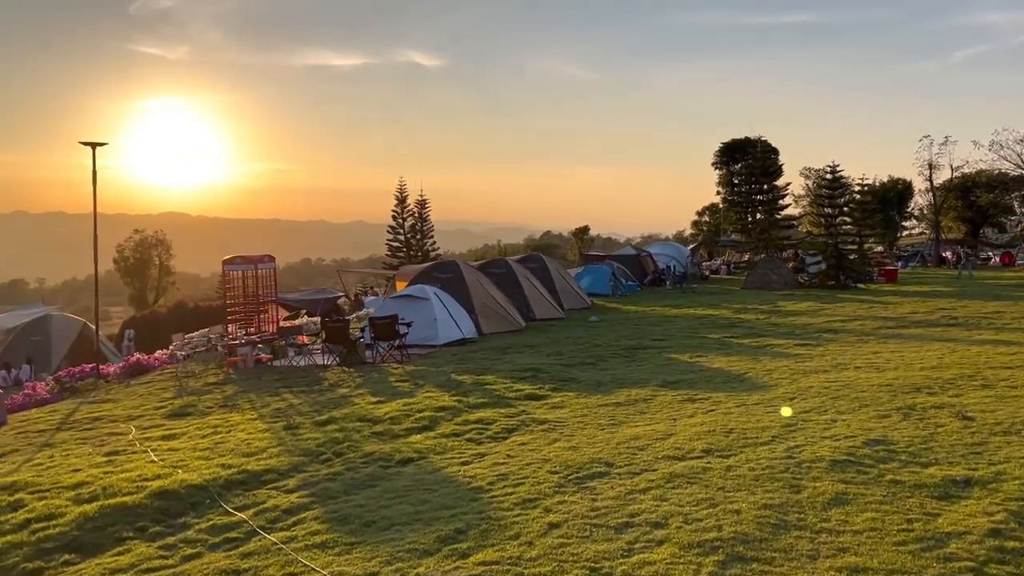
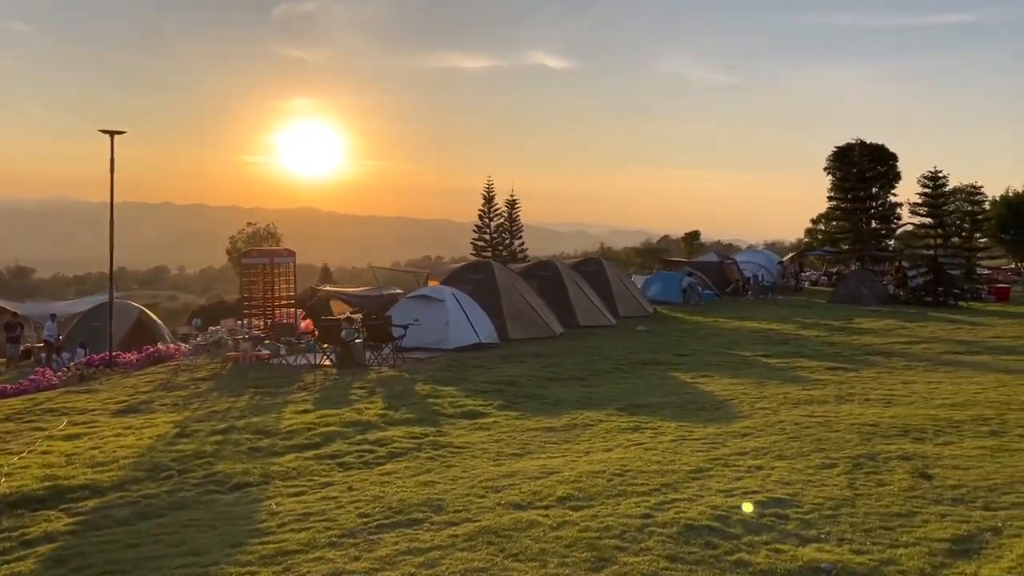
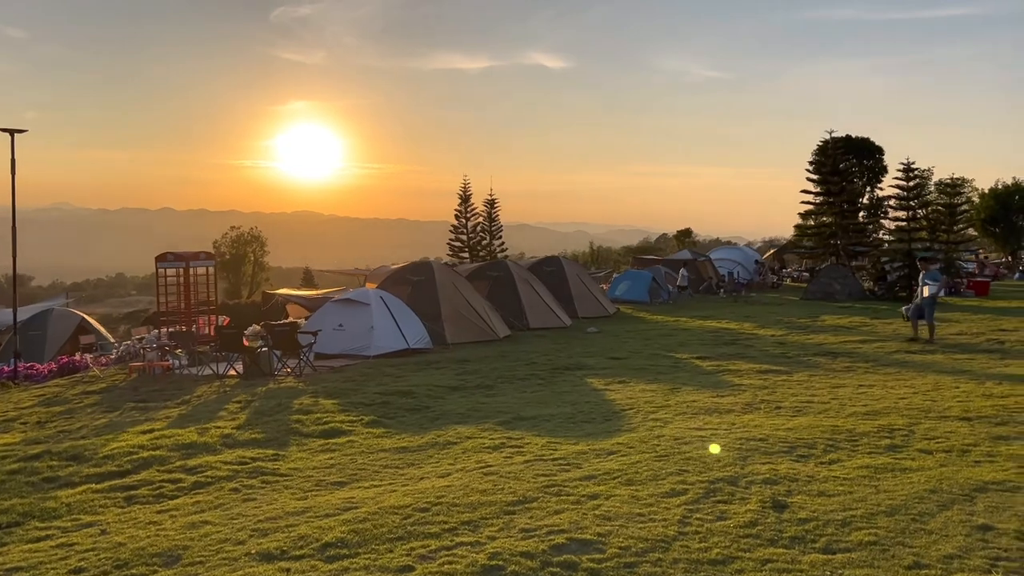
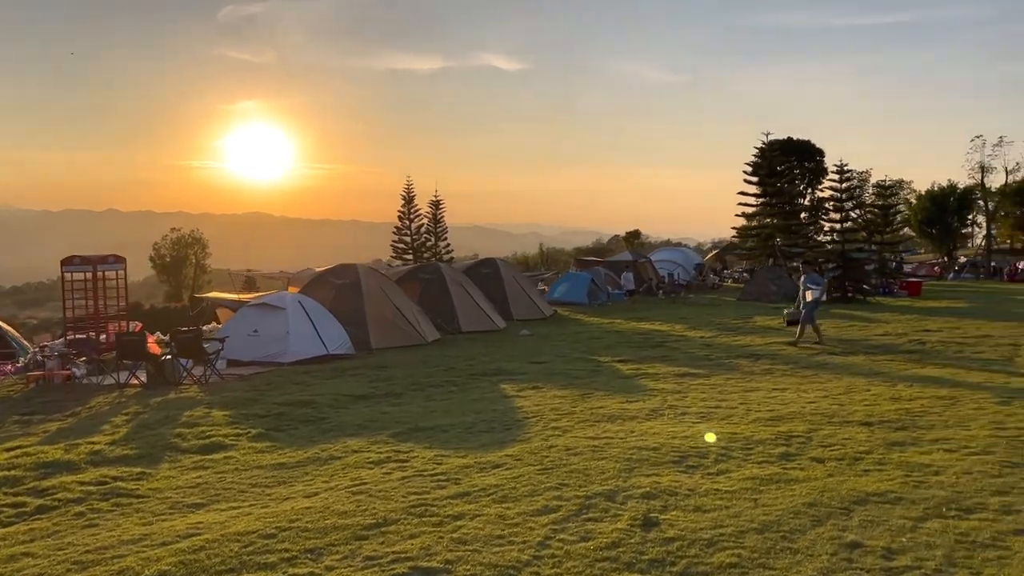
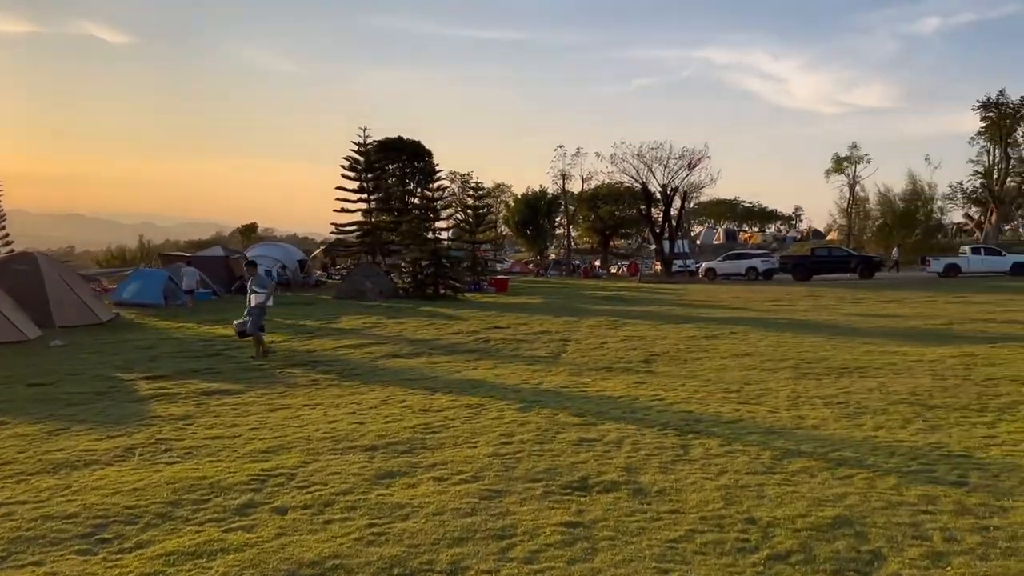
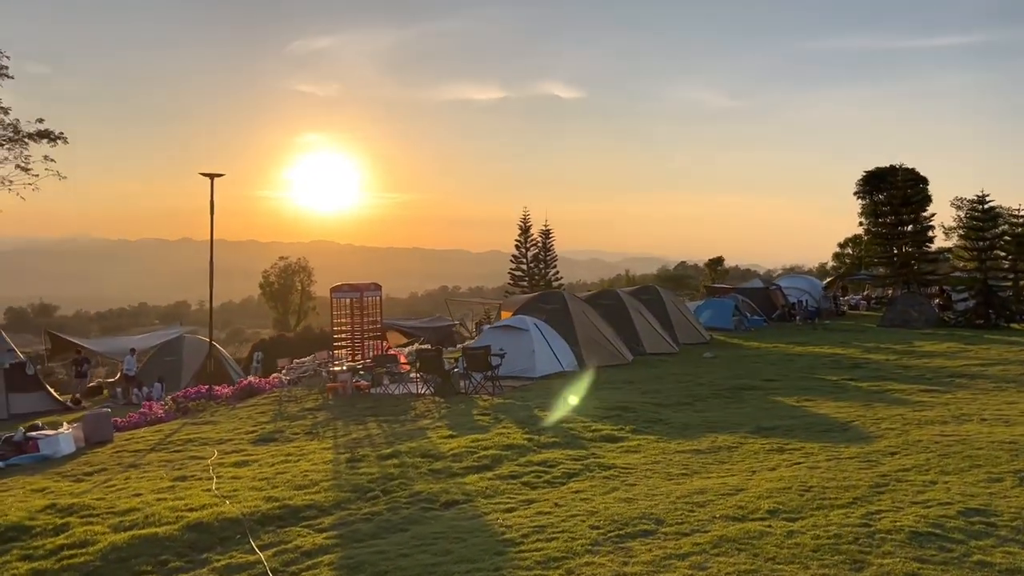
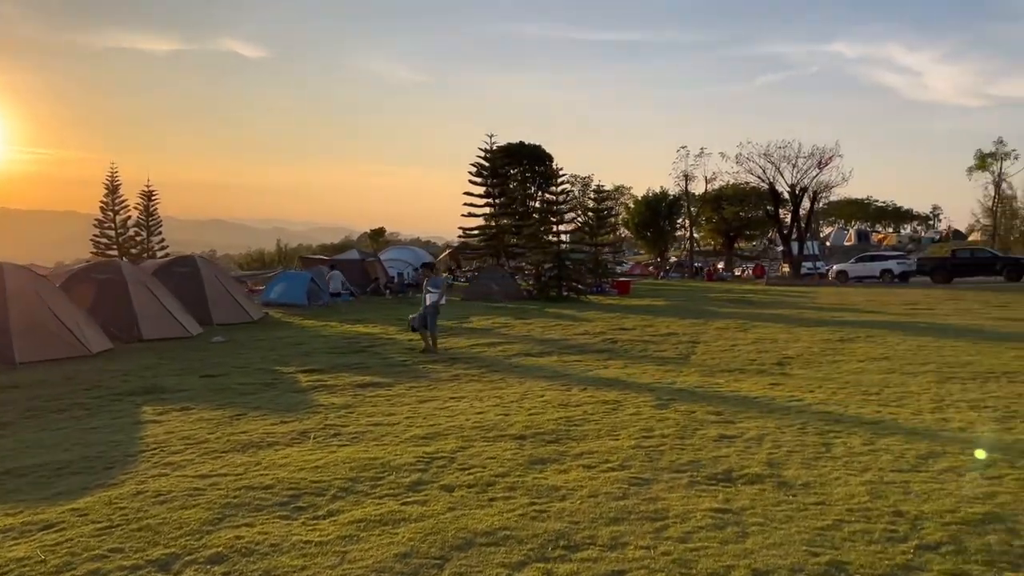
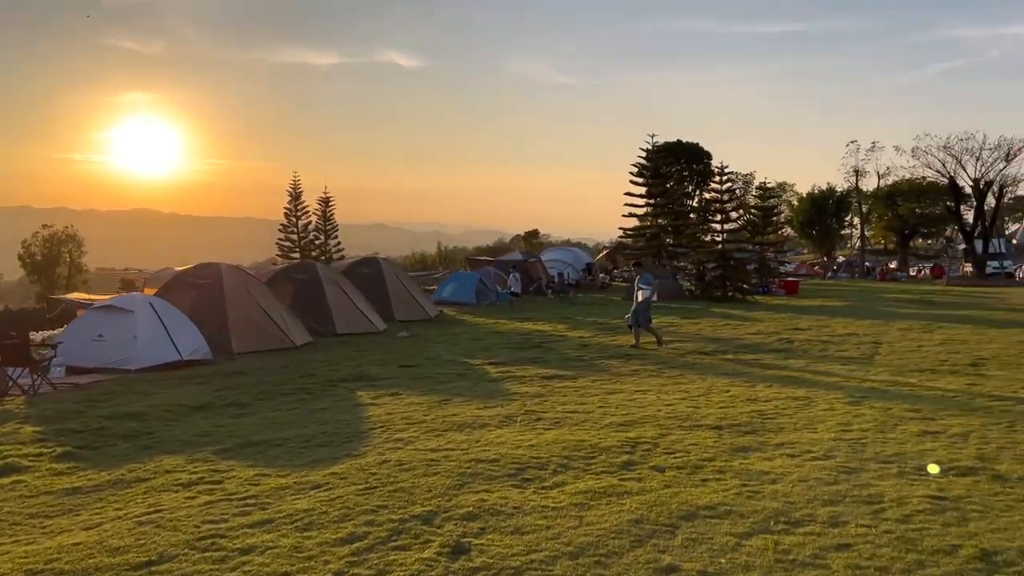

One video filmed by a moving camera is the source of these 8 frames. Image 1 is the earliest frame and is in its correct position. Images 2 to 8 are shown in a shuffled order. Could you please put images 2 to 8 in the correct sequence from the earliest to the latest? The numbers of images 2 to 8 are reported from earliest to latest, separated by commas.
6, 2, 3, 4, 8, 7, 5
